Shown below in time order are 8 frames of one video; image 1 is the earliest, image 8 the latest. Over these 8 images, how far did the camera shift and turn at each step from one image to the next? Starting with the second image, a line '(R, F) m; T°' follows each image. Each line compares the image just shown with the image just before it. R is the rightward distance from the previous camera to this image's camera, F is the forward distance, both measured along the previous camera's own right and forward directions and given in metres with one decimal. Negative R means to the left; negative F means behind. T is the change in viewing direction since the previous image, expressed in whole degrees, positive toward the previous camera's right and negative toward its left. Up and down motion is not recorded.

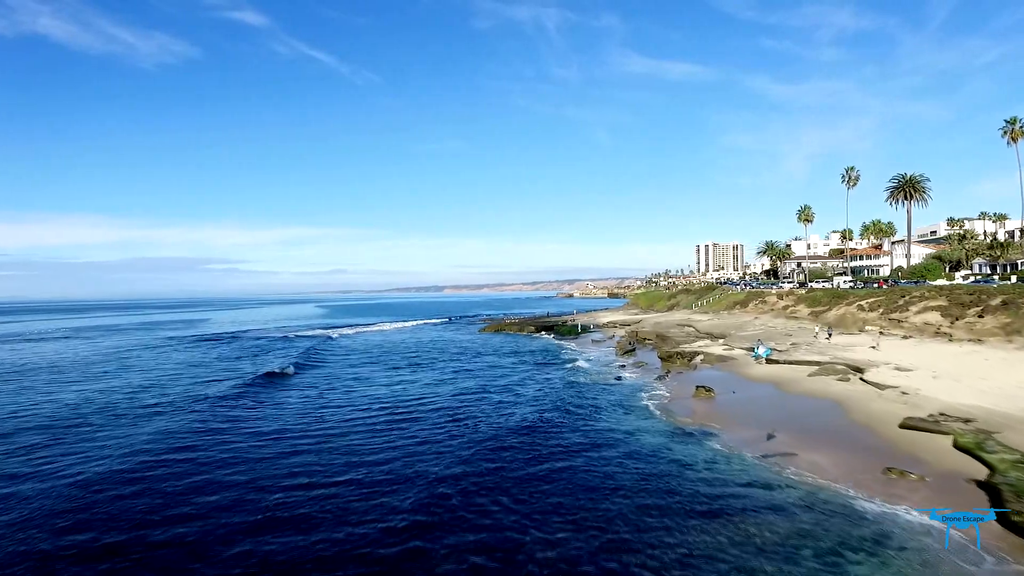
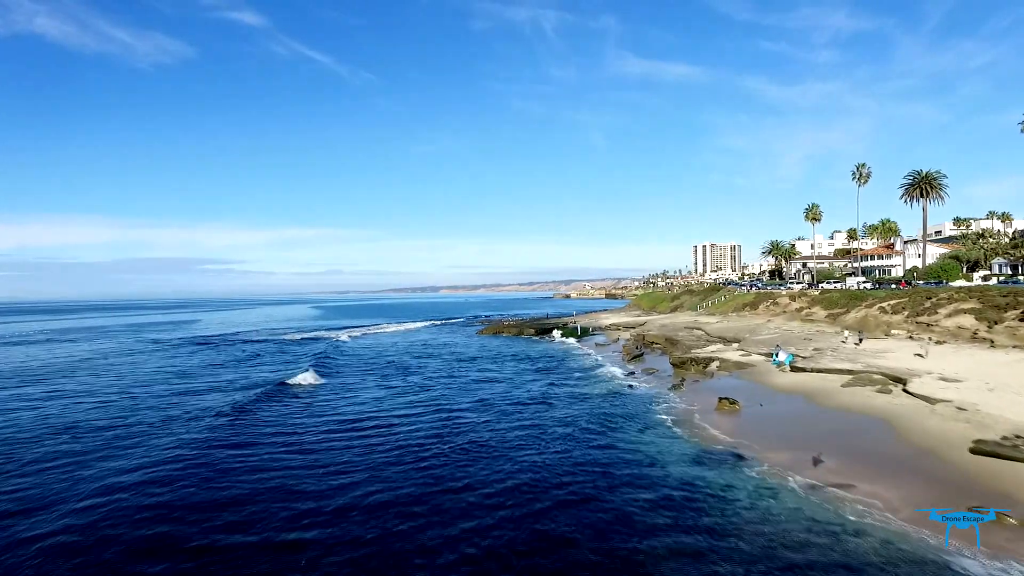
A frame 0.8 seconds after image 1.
(-0.2, +2.7) m; 0°
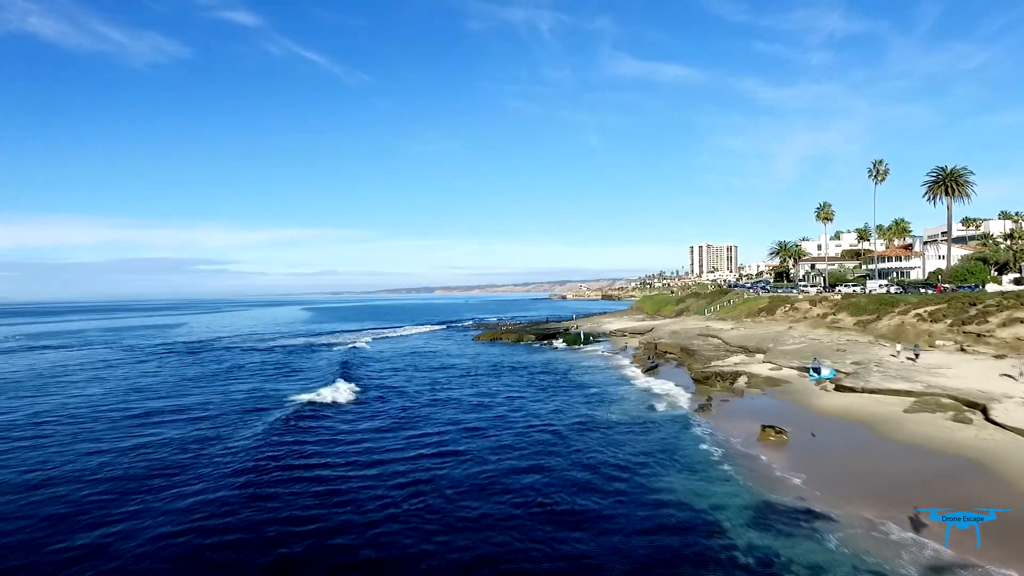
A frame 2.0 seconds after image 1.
(-0.4, +3.7) m; 0°
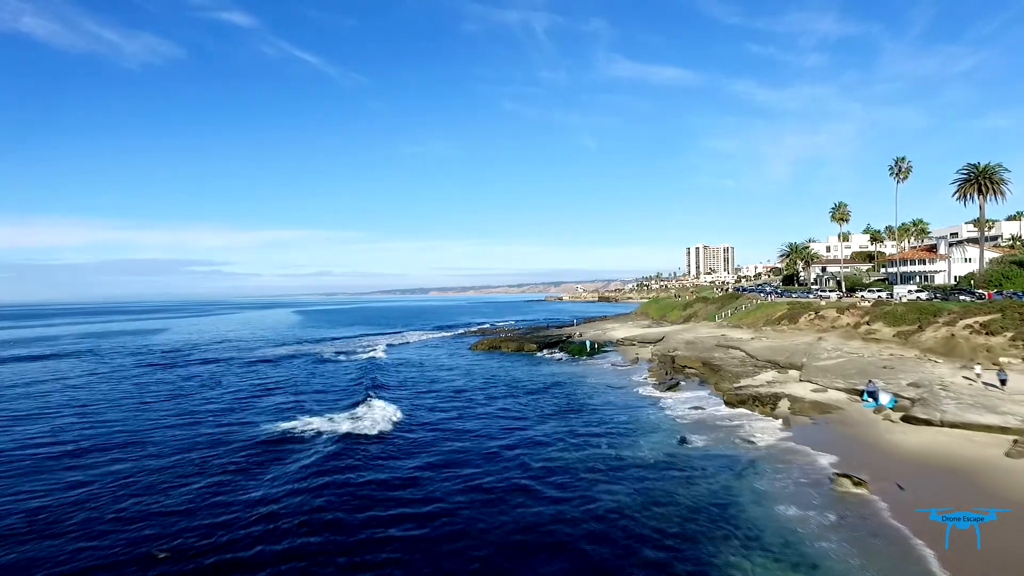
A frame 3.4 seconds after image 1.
(-0.5, +4.1) m; 0°
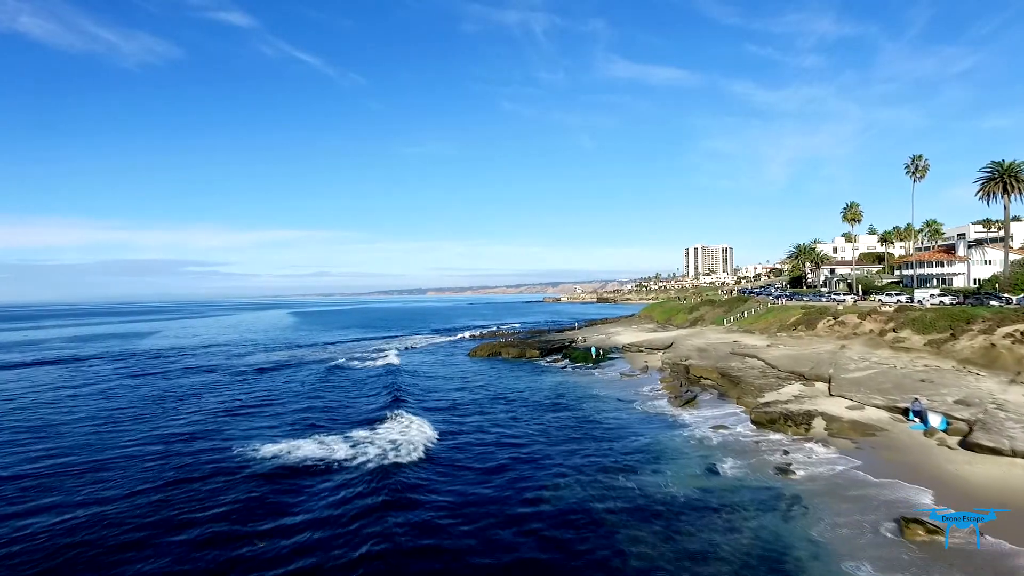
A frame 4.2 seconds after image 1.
(-0.4, +2.6) m; 0°
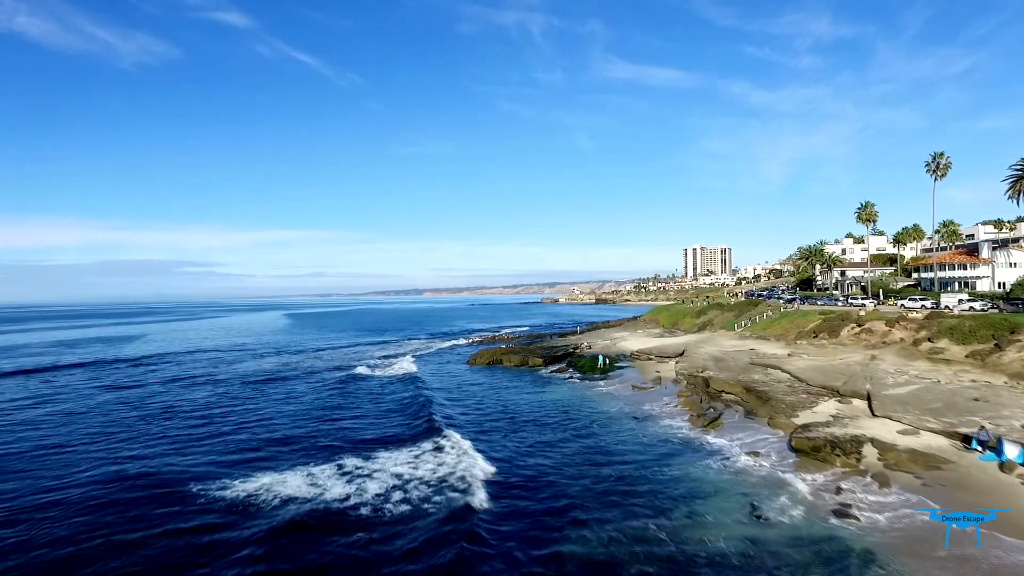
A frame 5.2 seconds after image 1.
(-0.4, +2.9) m; 0°
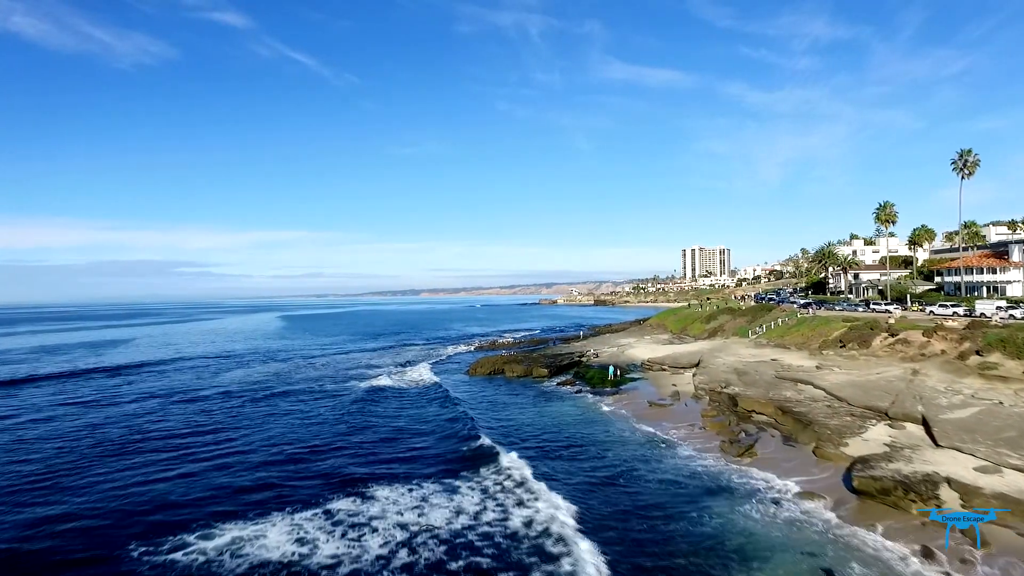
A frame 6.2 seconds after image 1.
(-0.5, +3.3) m; 0°
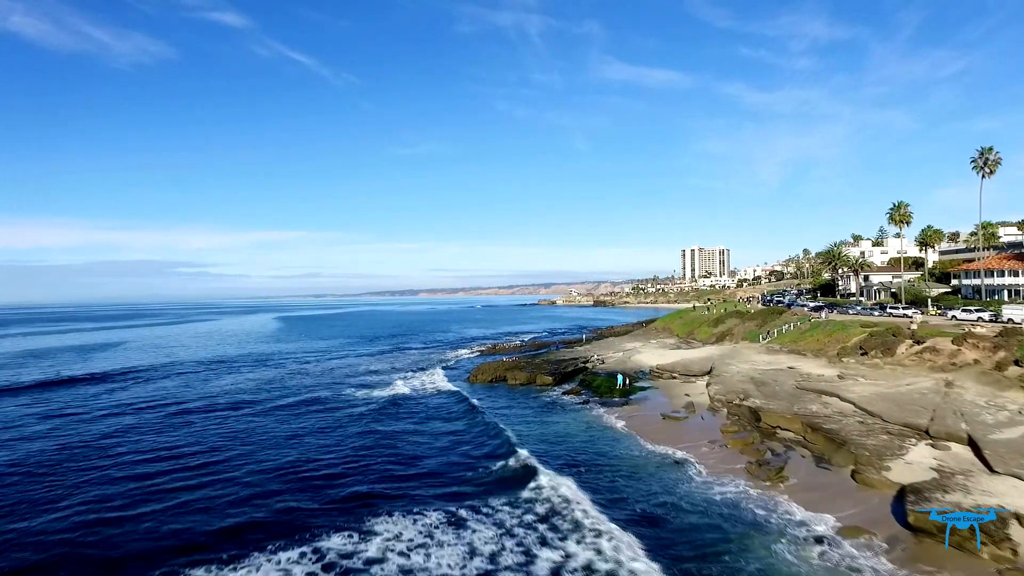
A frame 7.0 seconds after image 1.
(-0.3, +2.2) m; 0°
